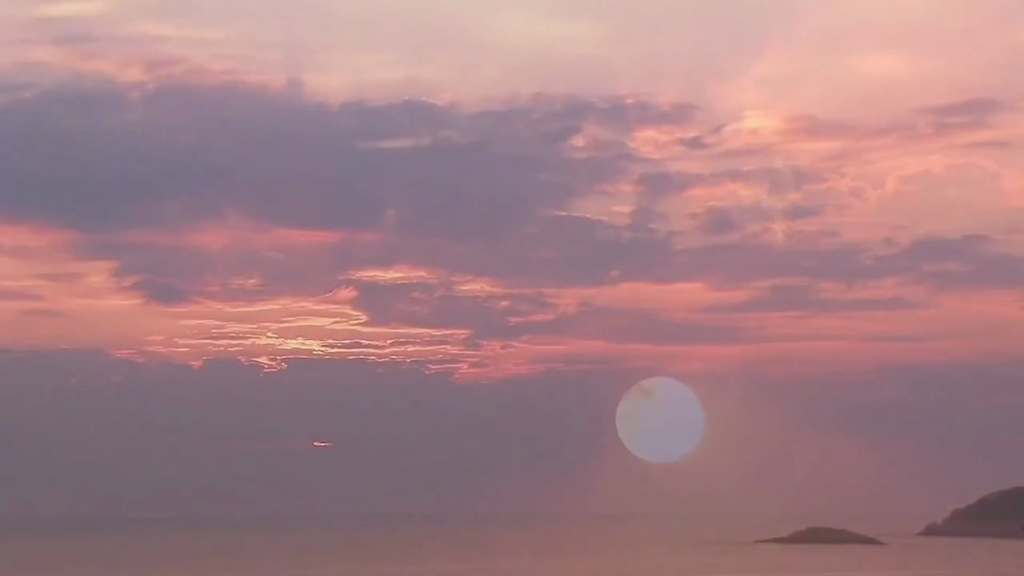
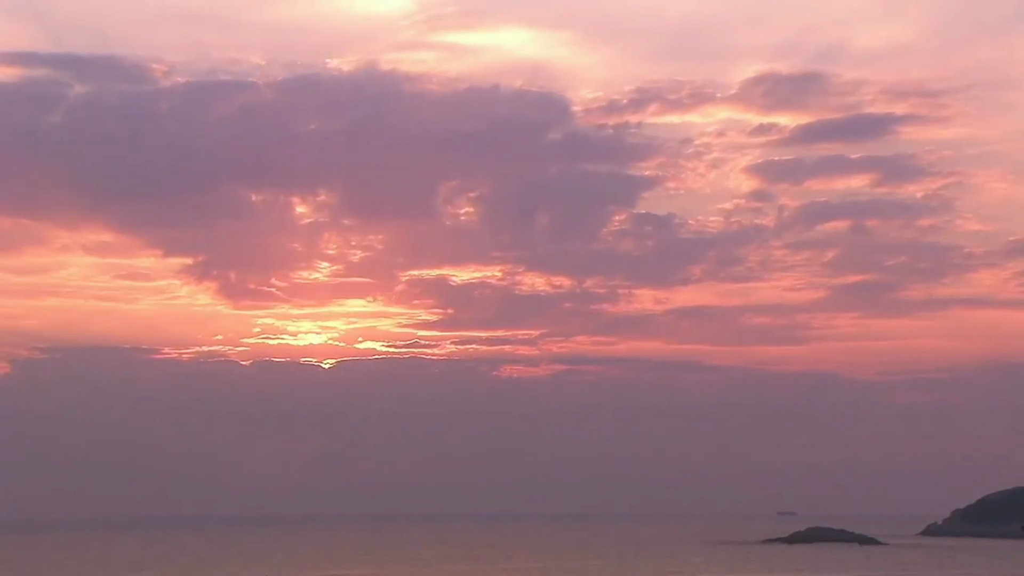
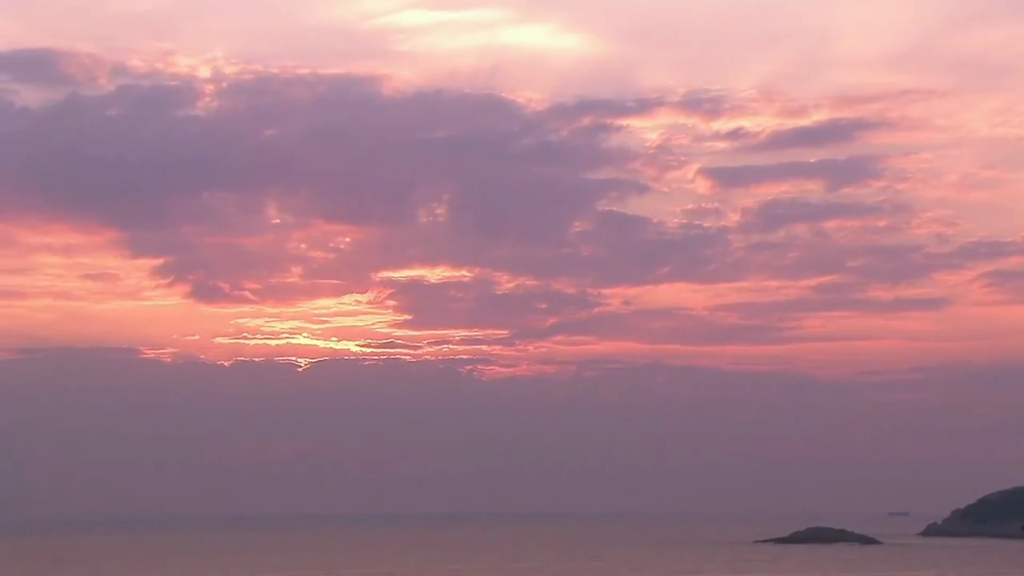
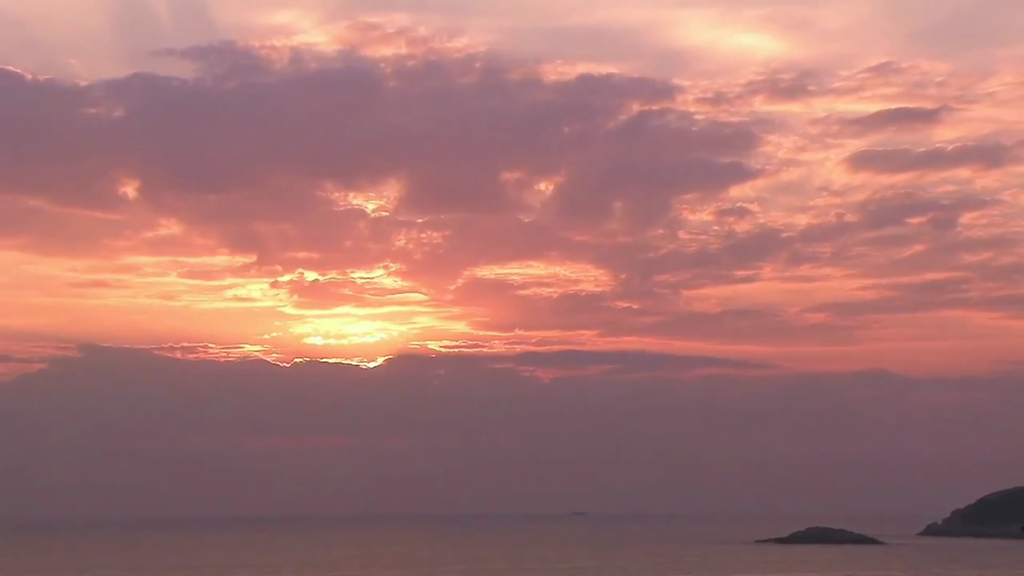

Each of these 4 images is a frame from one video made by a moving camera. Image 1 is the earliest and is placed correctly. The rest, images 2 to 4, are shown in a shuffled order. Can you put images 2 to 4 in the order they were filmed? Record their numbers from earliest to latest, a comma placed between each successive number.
3, 2, 4
